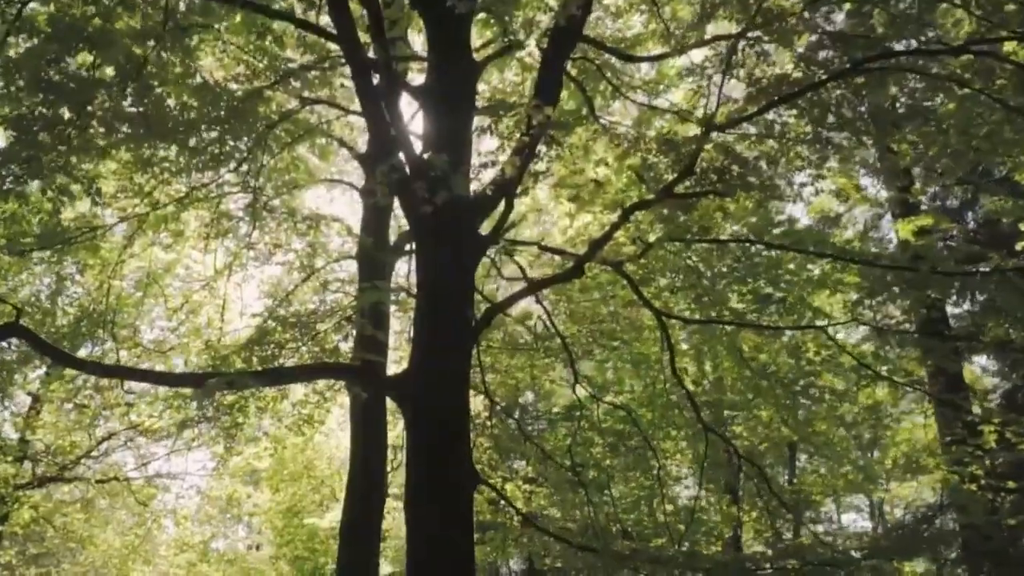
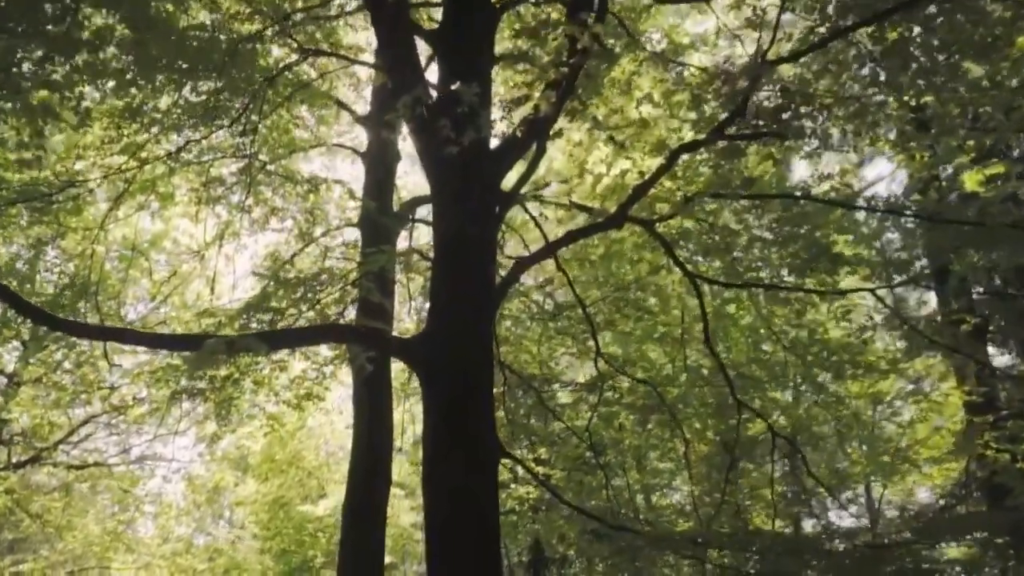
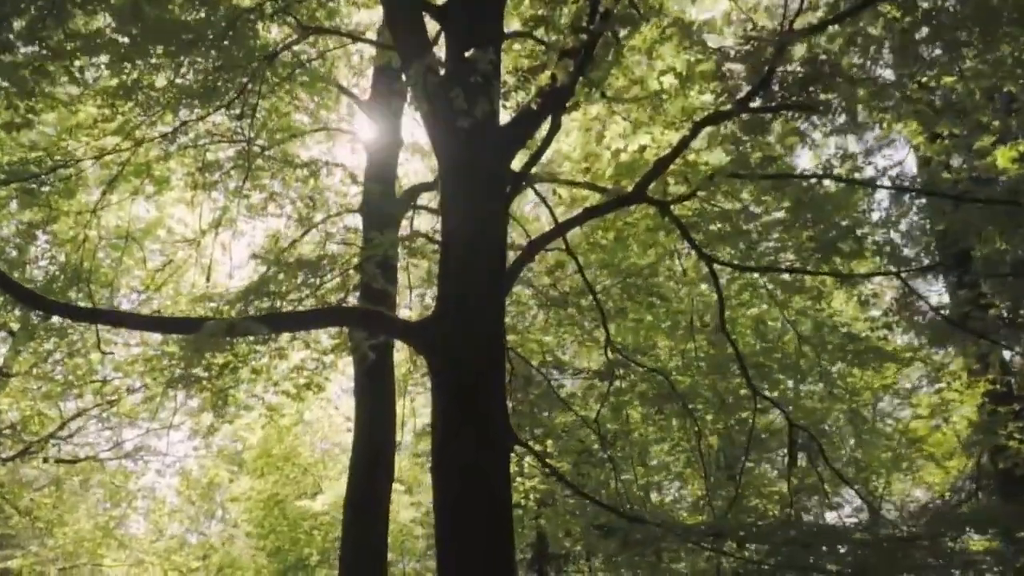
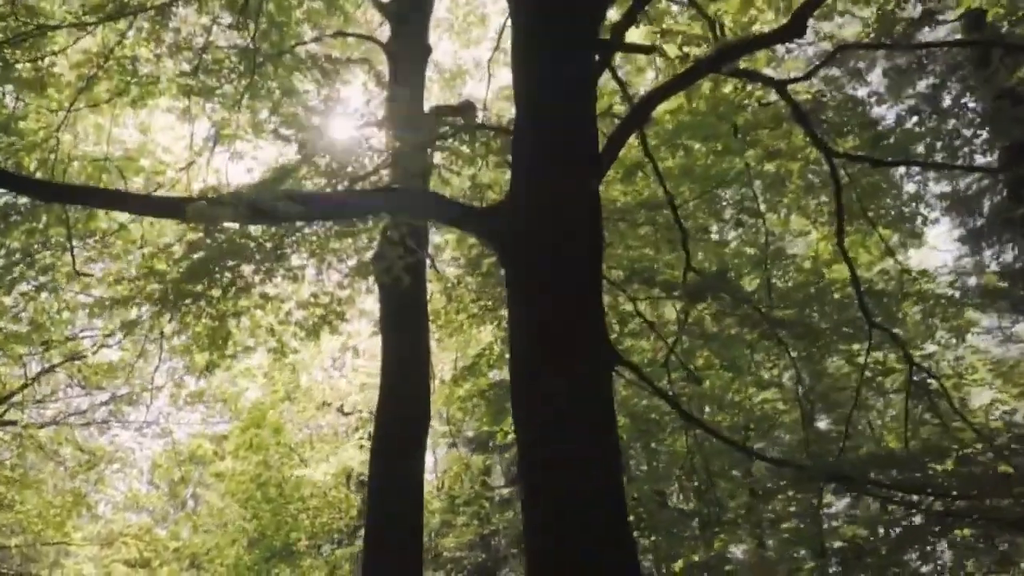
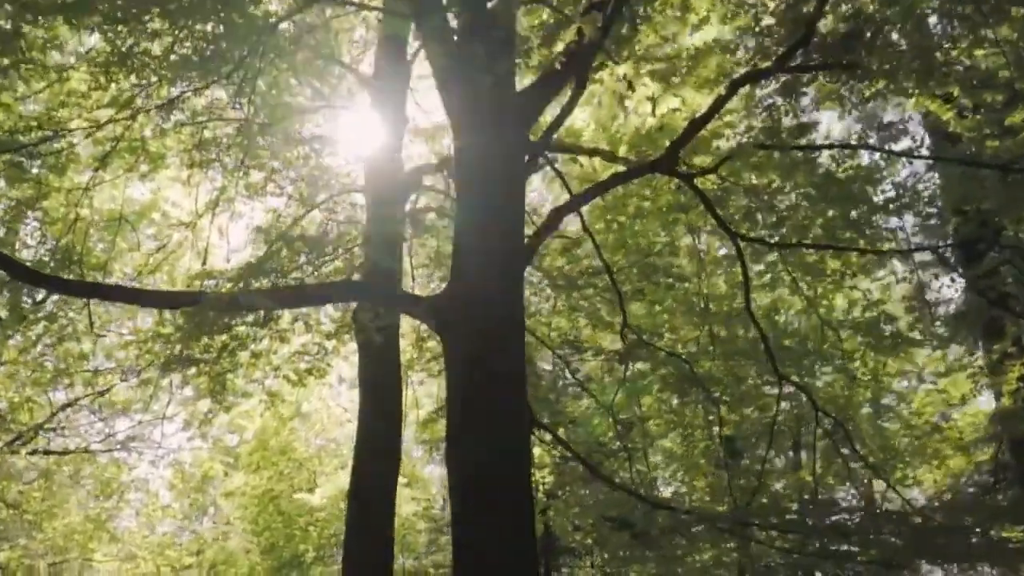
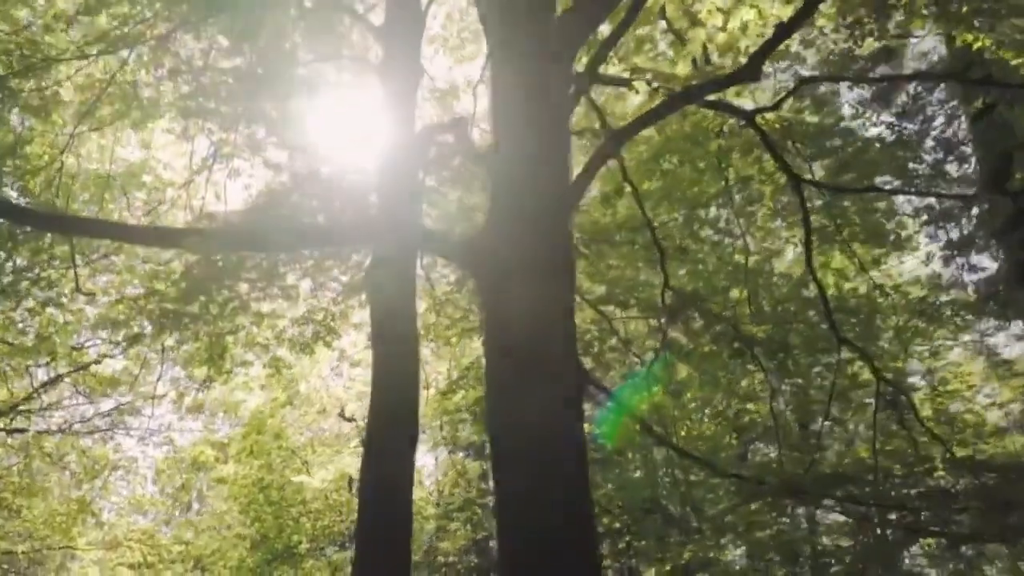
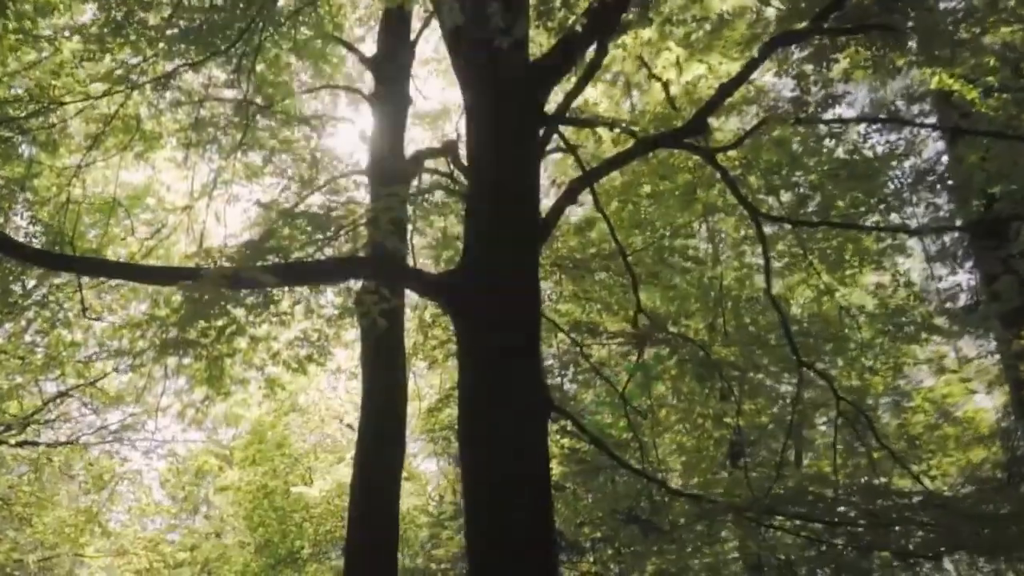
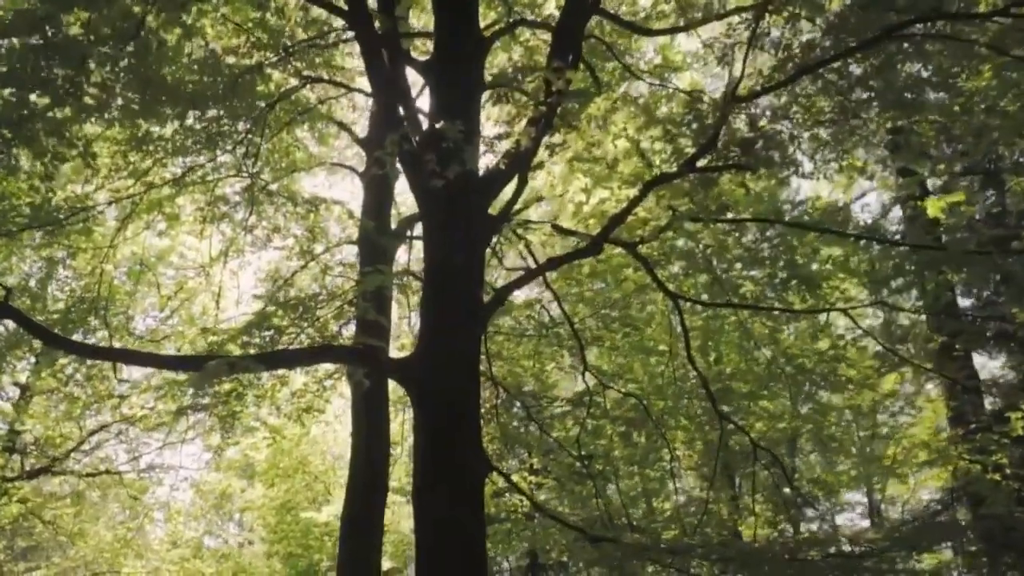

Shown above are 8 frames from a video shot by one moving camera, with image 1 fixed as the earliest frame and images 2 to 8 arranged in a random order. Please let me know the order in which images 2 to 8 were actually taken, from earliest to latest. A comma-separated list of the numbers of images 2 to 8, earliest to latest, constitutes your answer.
8, 2, 3, 5, 7, 6, 4
